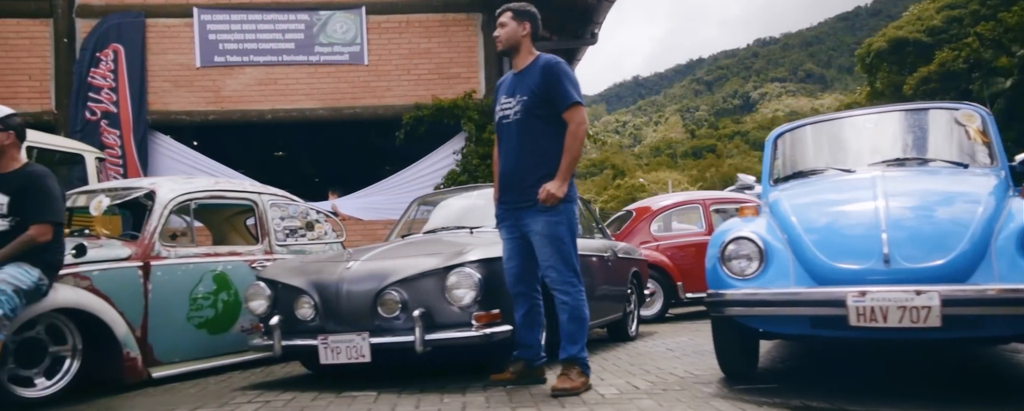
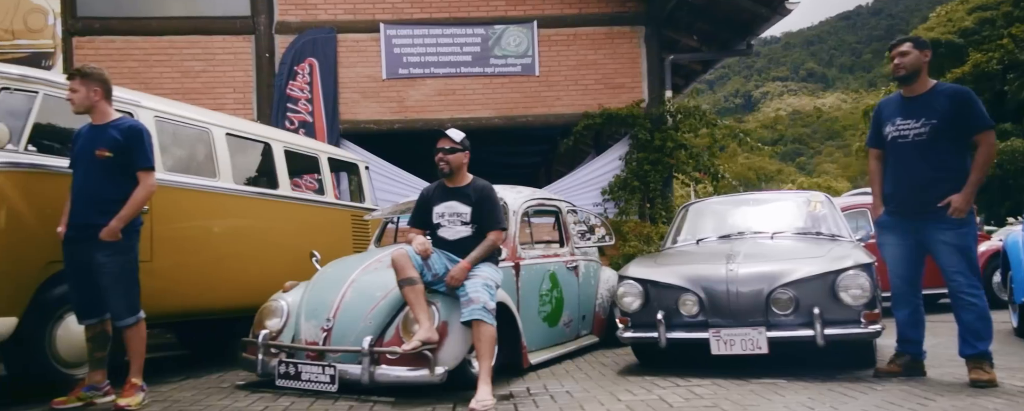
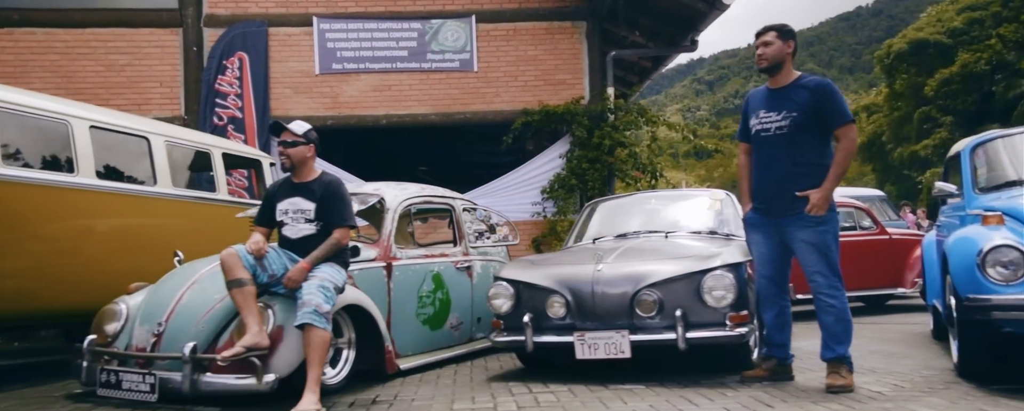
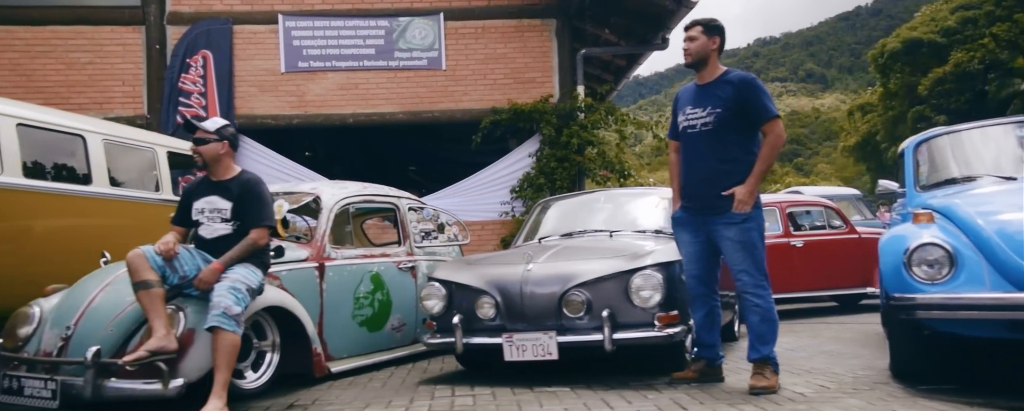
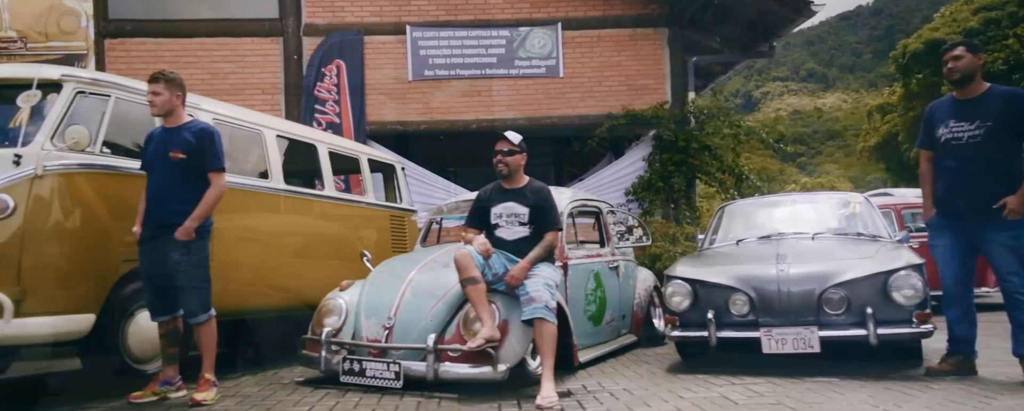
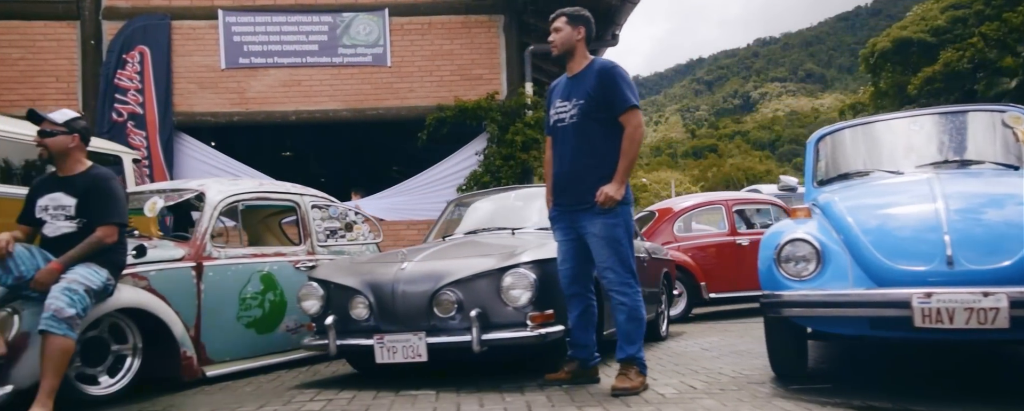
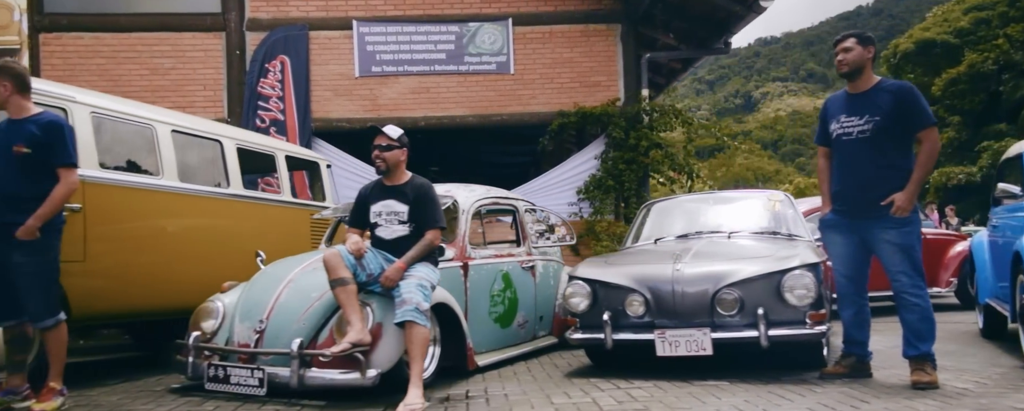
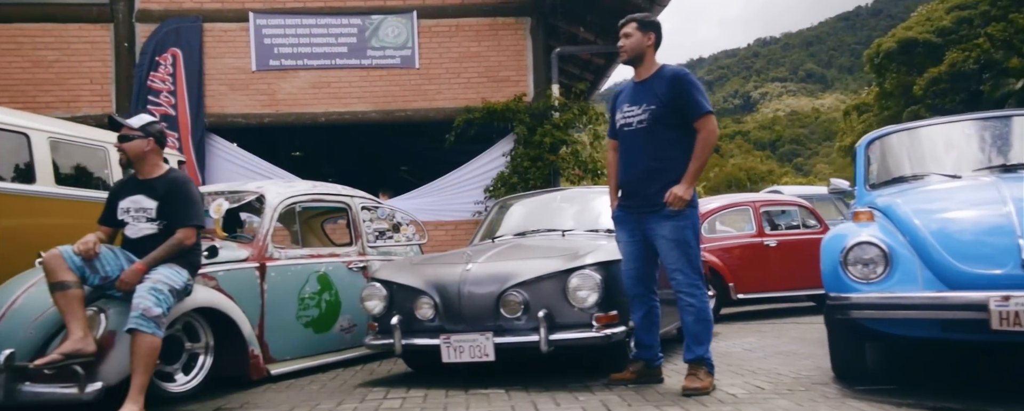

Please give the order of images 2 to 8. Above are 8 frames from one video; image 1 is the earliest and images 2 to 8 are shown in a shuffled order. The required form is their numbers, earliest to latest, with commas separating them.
6, 8, 4, 3, 7, 2, 5
